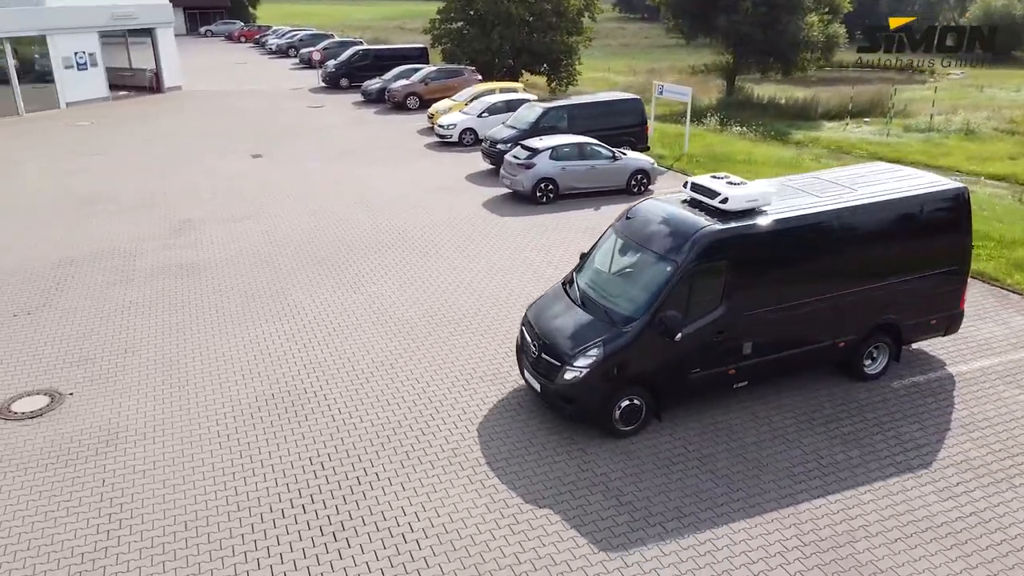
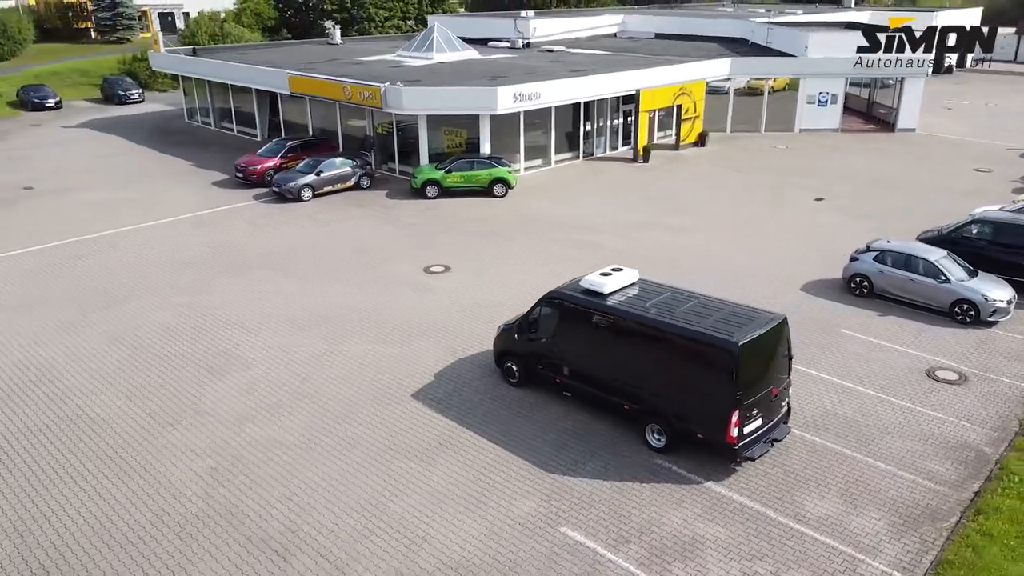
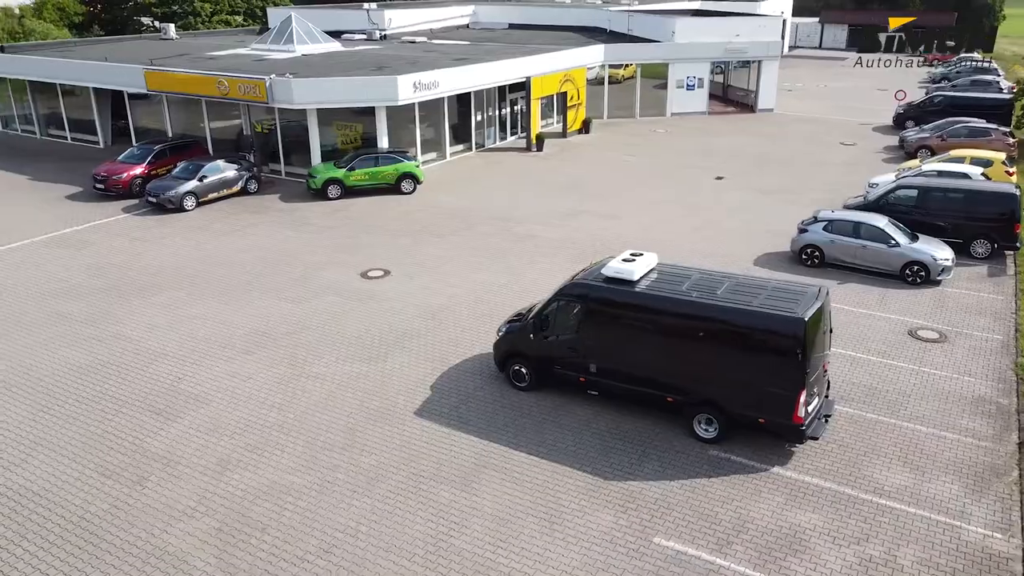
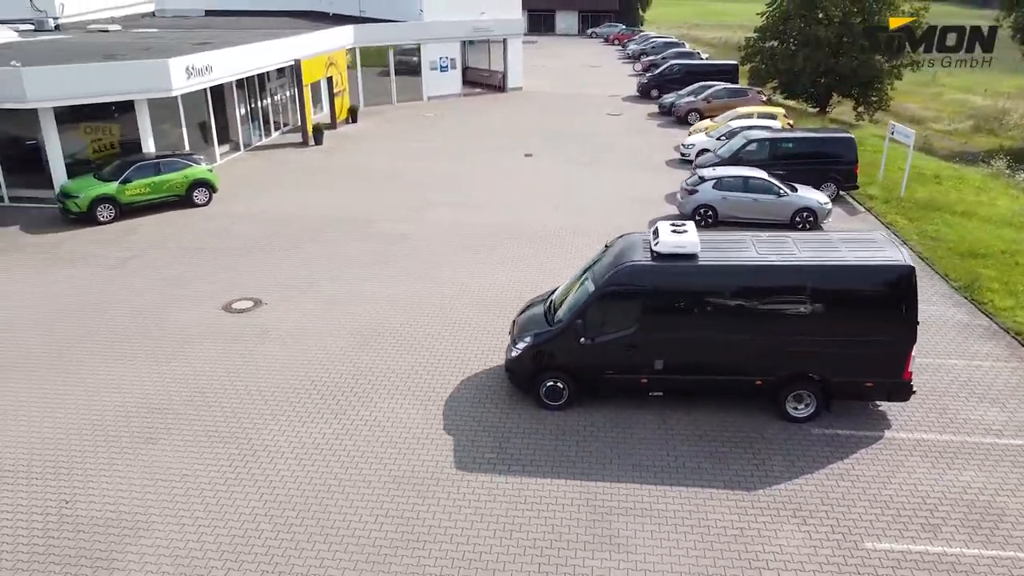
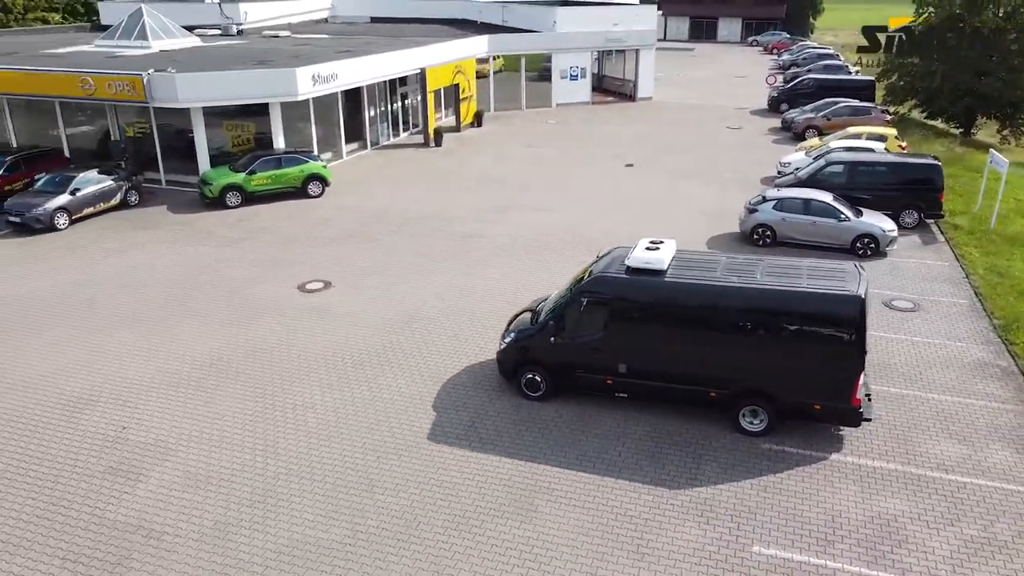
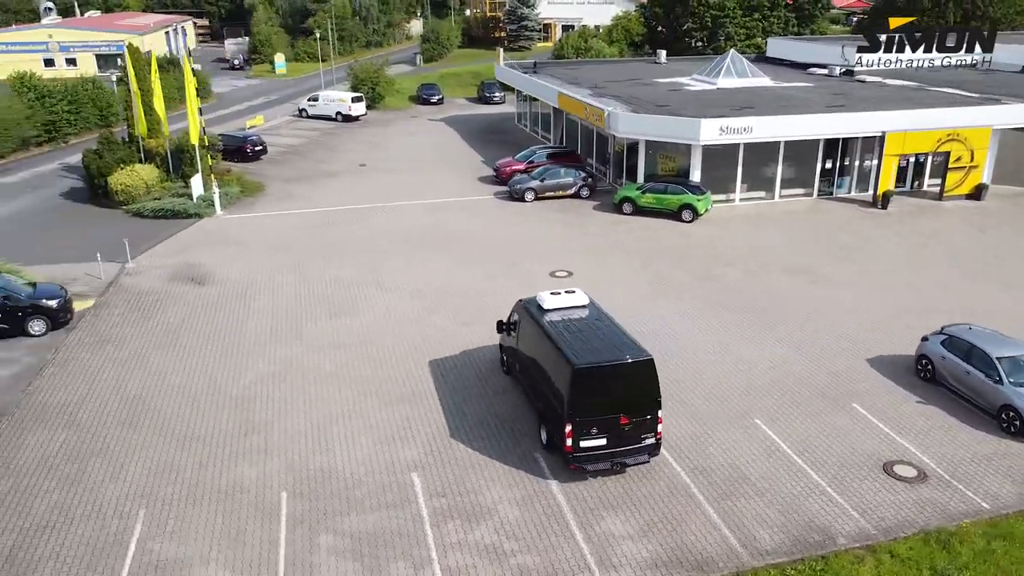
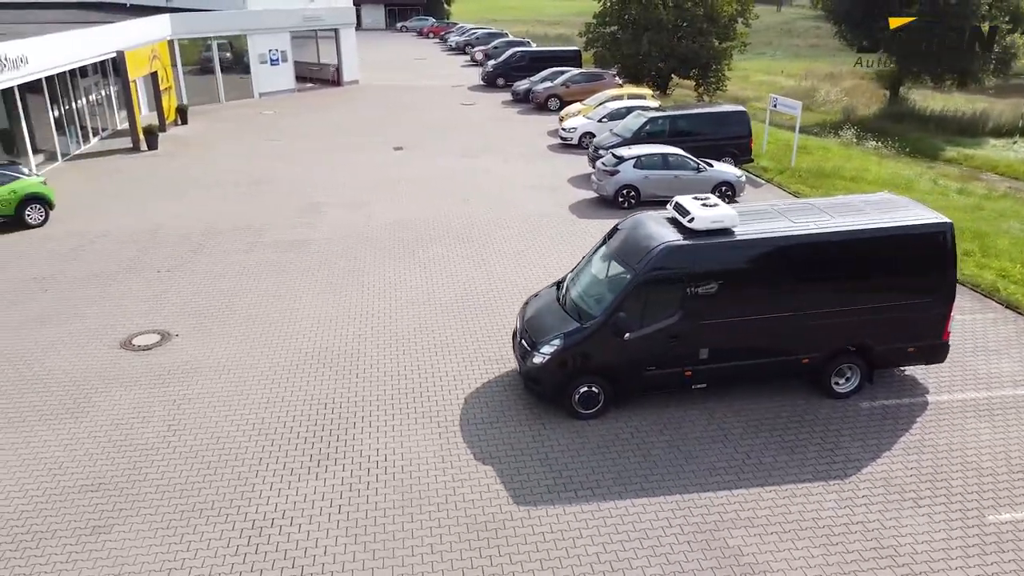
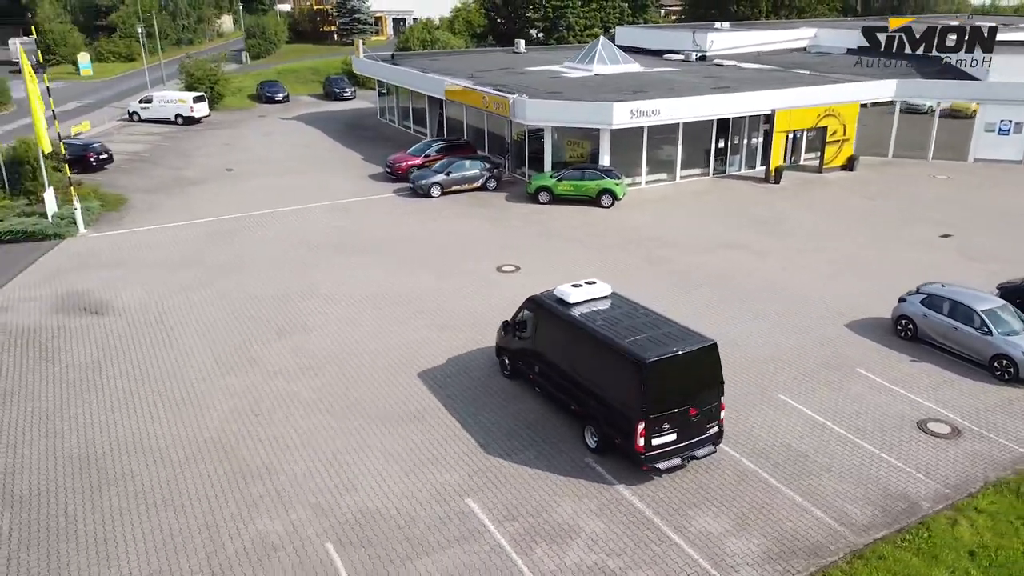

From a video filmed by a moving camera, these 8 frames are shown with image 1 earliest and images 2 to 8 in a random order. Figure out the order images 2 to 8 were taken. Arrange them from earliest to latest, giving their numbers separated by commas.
7, 4, 5, 3, 2, 8, 6
